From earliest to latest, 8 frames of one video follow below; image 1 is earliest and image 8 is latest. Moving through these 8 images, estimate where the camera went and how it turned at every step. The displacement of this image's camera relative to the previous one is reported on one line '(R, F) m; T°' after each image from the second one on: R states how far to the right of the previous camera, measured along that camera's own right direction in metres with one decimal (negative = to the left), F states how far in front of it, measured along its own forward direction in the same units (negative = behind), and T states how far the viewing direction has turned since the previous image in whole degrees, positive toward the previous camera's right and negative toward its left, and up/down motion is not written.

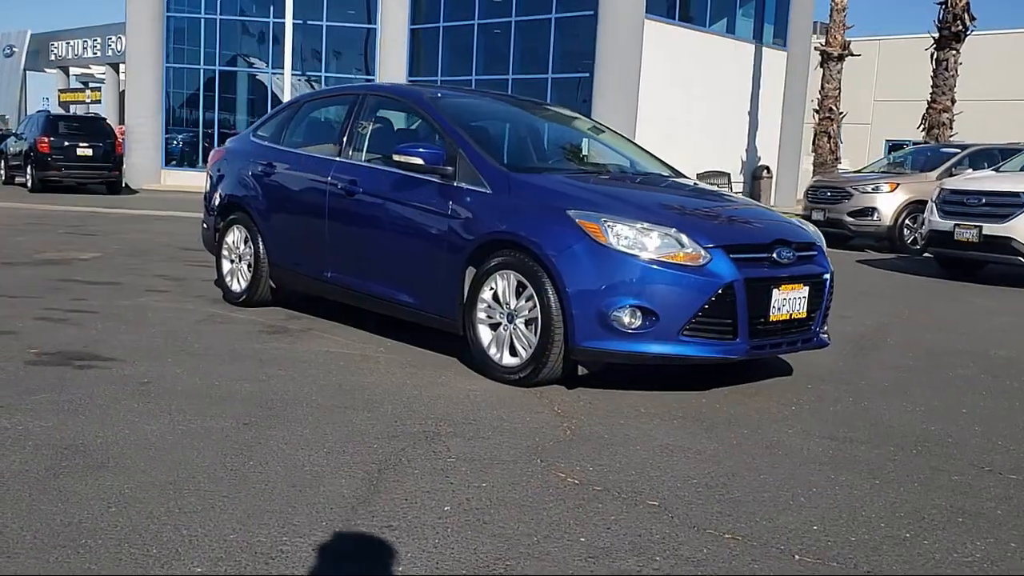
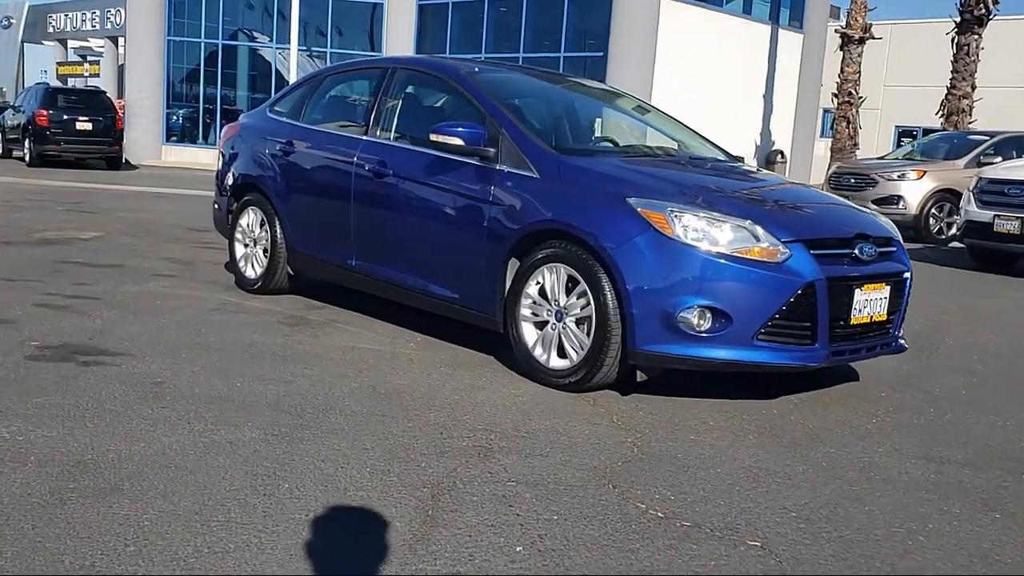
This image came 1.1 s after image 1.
(-0.3, +0.5) m; 0°
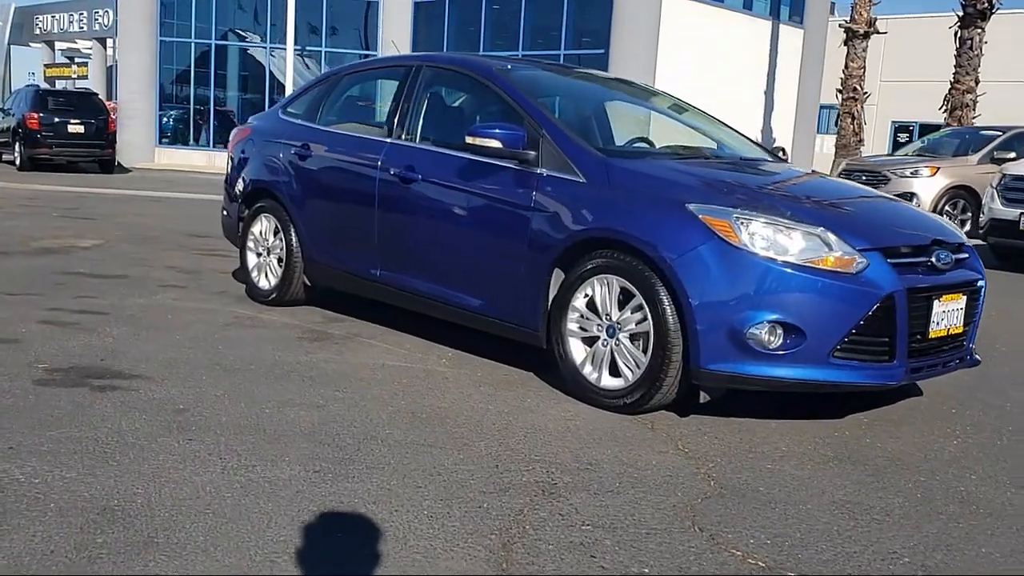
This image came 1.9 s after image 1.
(-0.3, +0.4) m; +1°
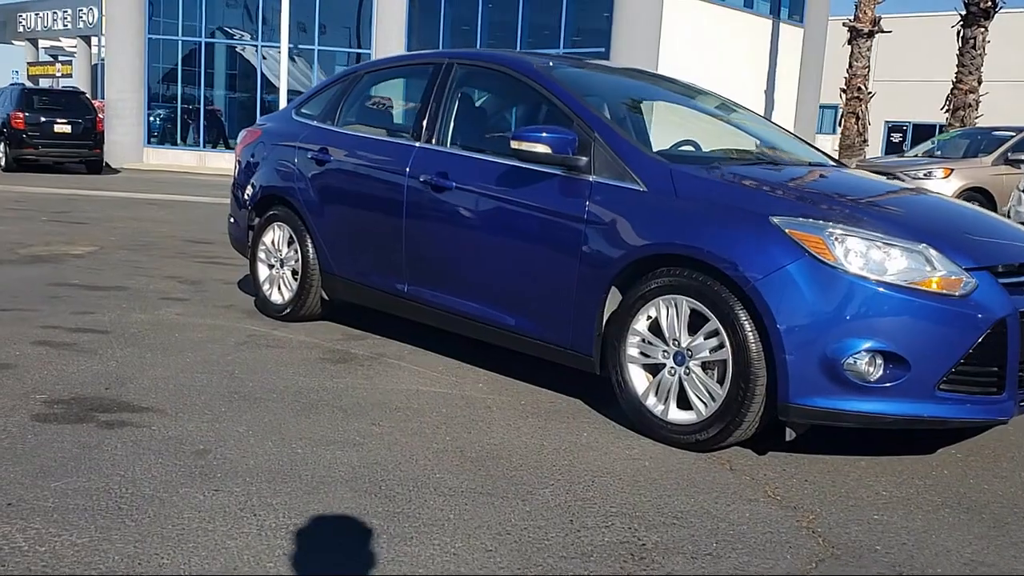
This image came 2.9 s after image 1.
(-0.3, +0.5) m; +1°
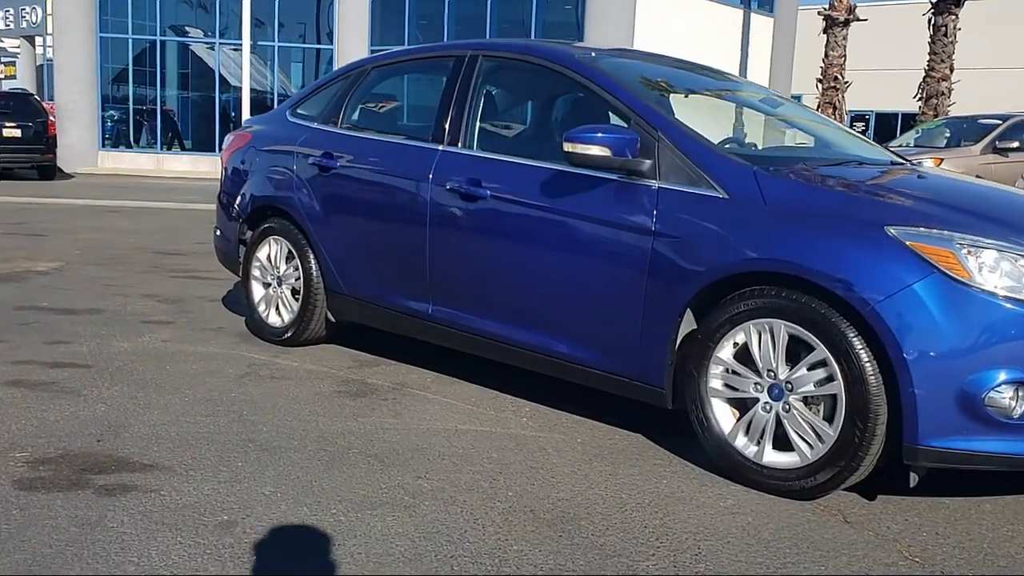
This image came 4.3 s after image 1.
(-0.4, +0.6) m; +2°
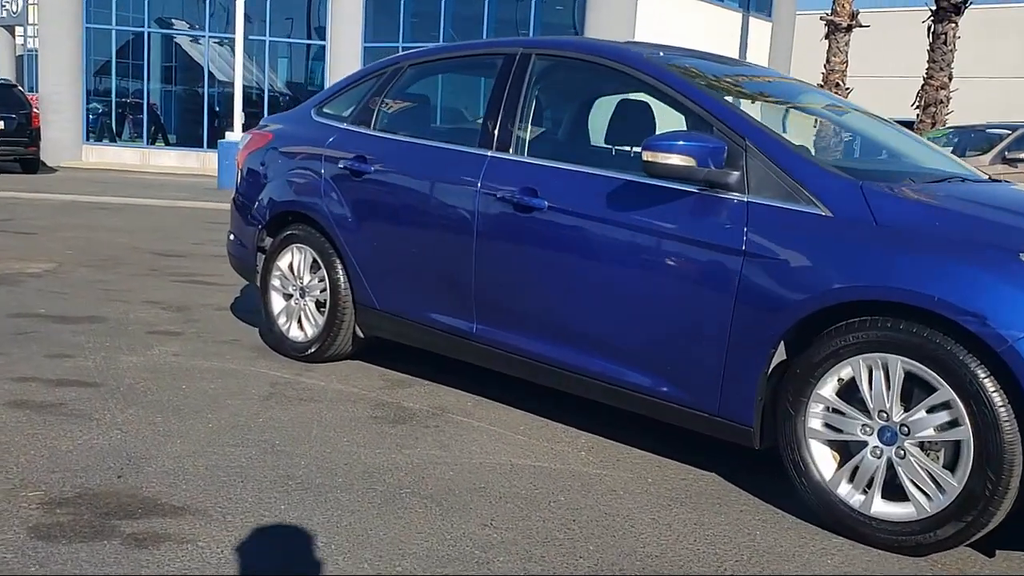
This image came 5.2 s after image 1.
(-0.4, +0.4) m; +1°
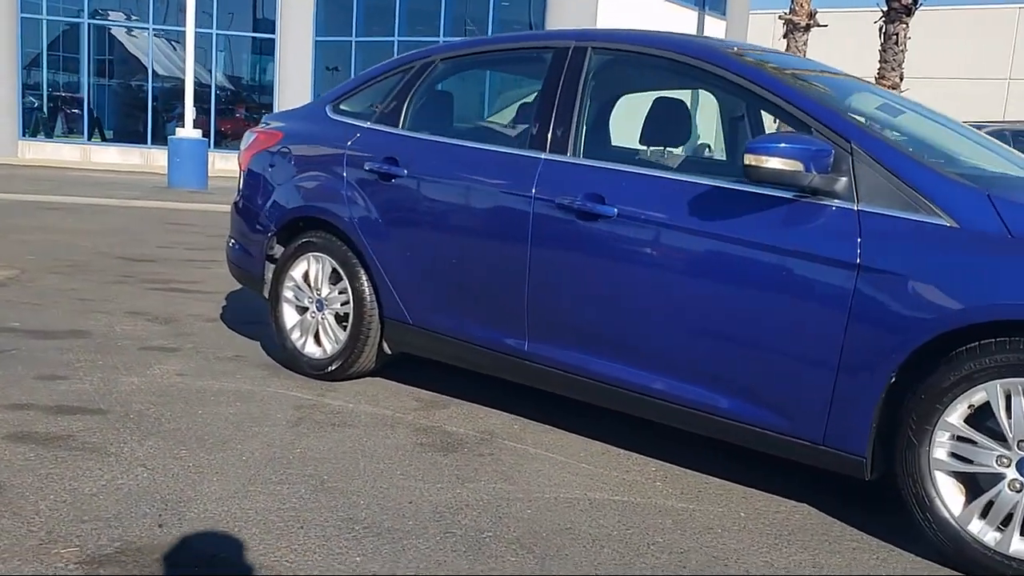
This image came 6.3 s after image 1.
(-0.5, +0.4) m; +4°
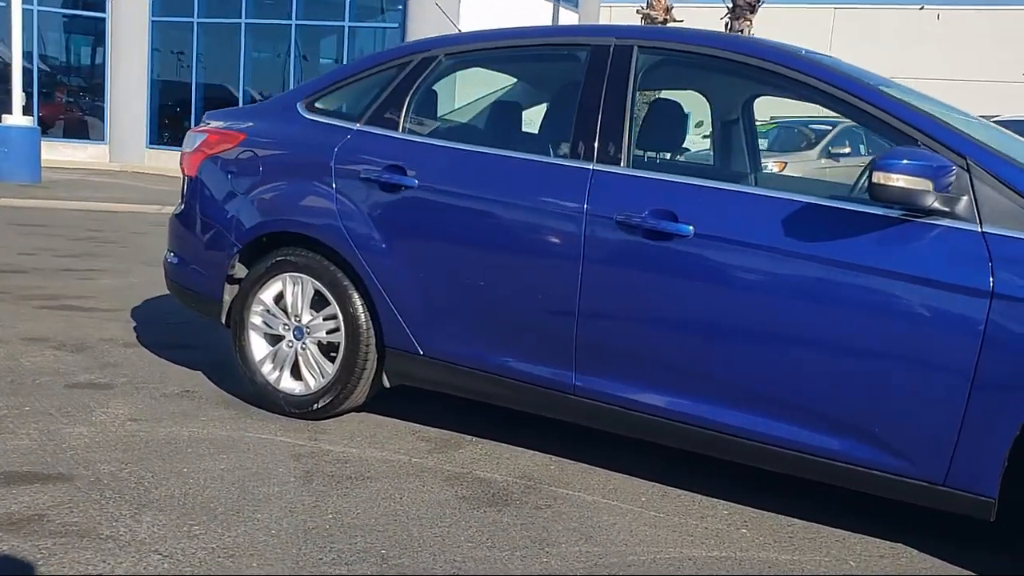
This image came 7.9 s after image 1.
(-0.9, +0.6) m; +10°
